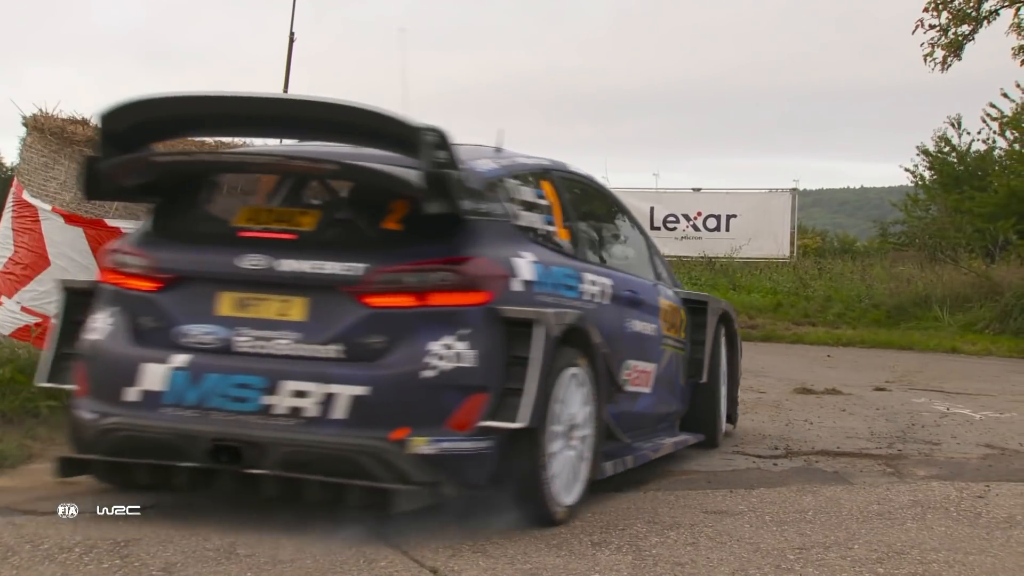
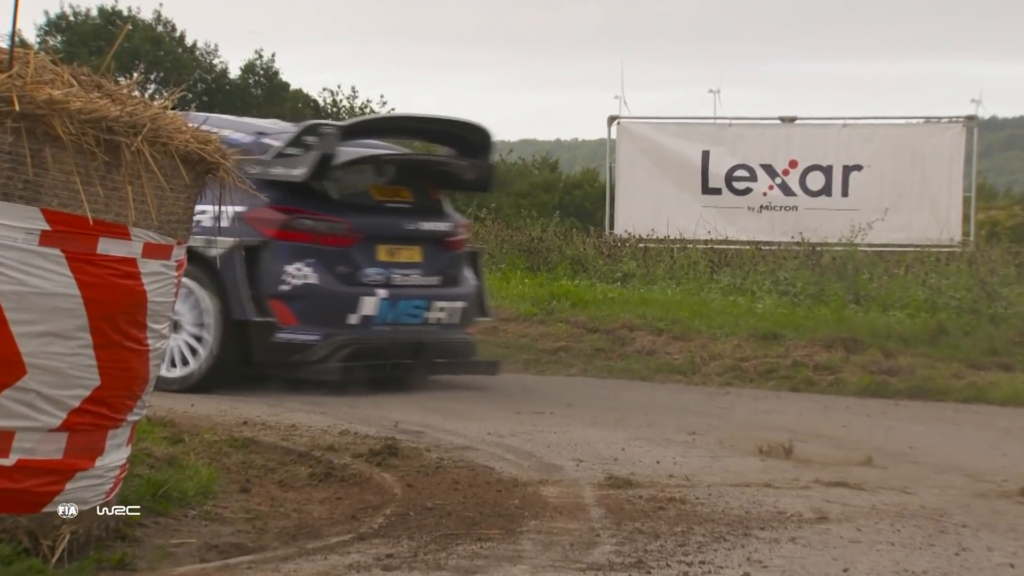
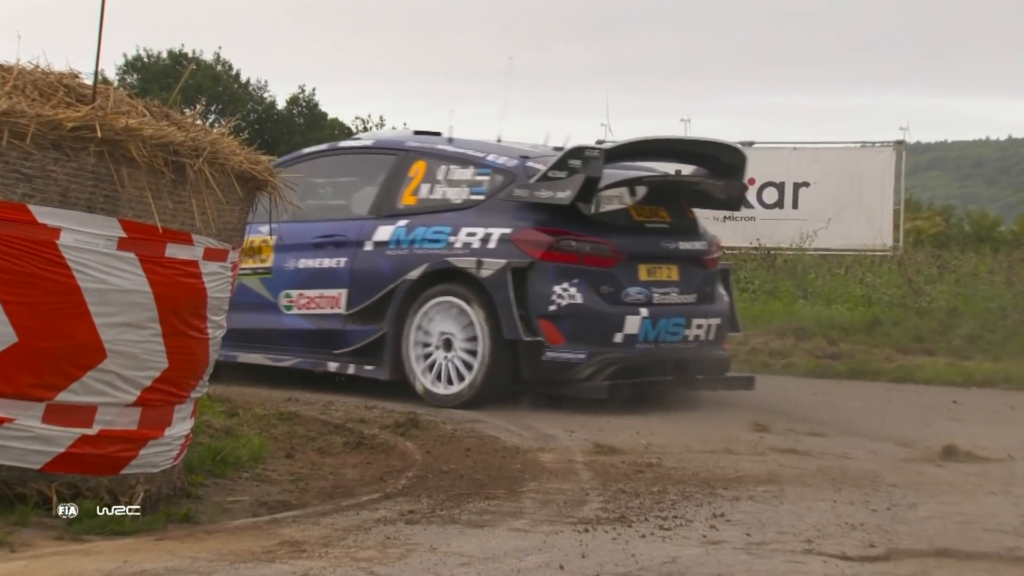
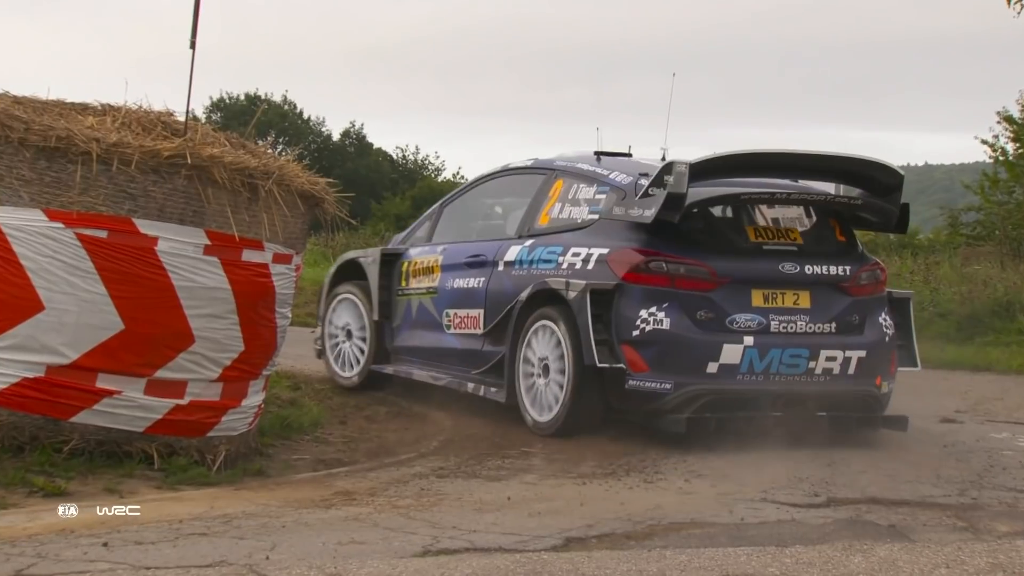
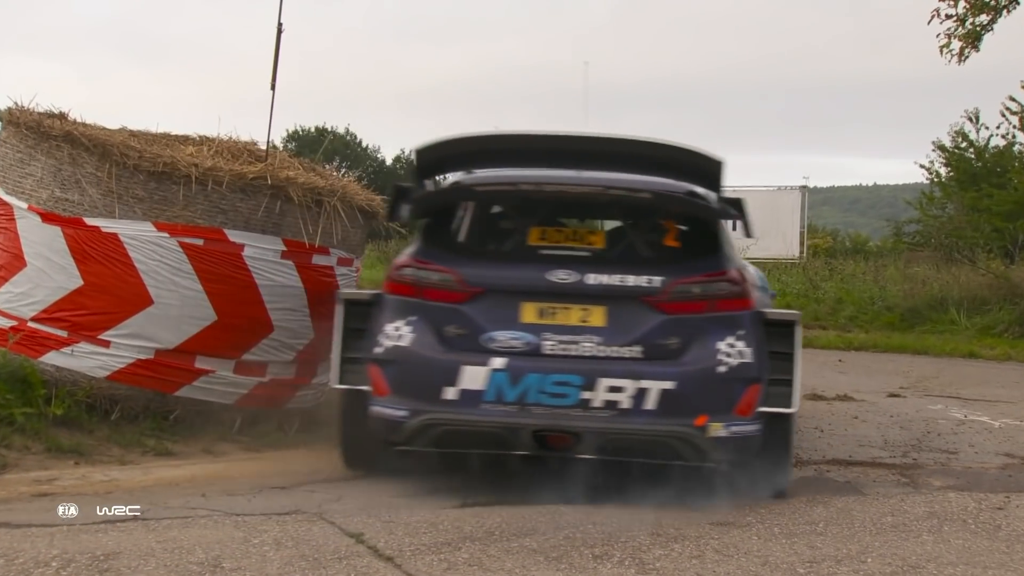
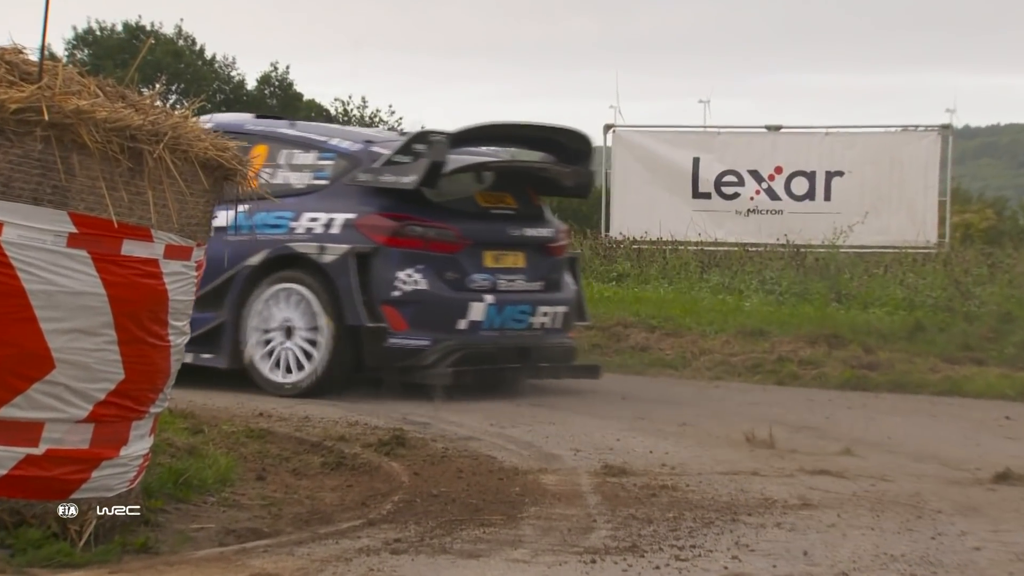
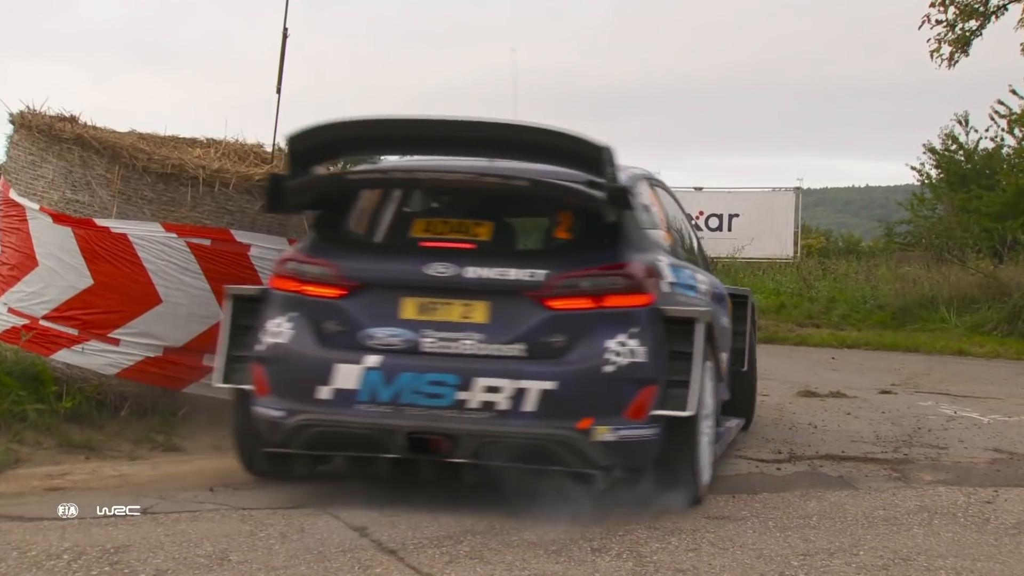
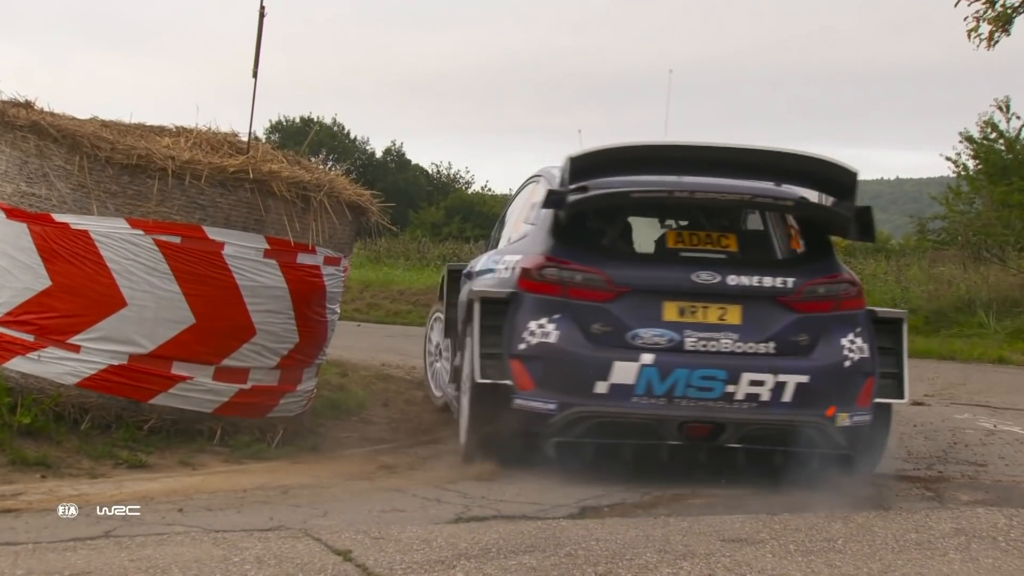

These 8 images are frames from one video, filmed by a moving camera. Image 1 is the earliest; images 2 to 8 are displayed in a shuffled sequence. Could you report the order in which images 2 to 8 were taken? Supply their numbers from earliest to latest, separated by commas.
7, 5, 8, 4, 3, 6, 2
